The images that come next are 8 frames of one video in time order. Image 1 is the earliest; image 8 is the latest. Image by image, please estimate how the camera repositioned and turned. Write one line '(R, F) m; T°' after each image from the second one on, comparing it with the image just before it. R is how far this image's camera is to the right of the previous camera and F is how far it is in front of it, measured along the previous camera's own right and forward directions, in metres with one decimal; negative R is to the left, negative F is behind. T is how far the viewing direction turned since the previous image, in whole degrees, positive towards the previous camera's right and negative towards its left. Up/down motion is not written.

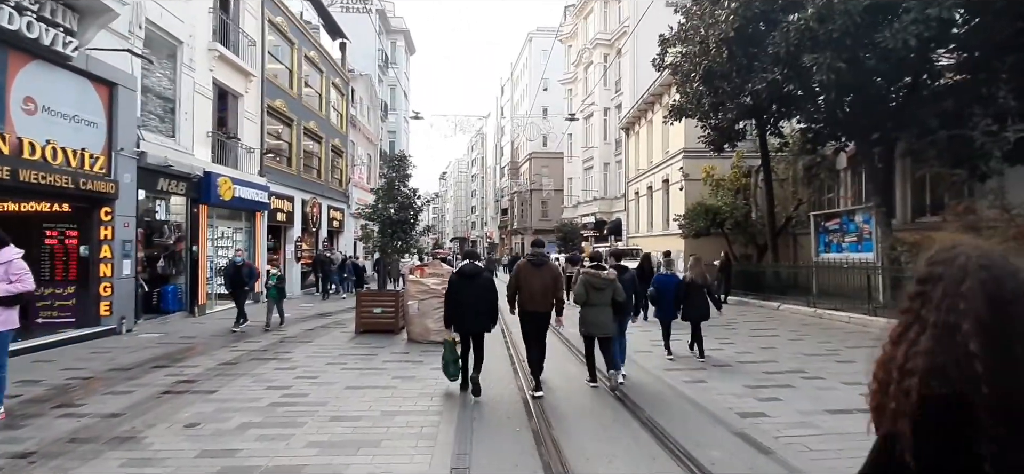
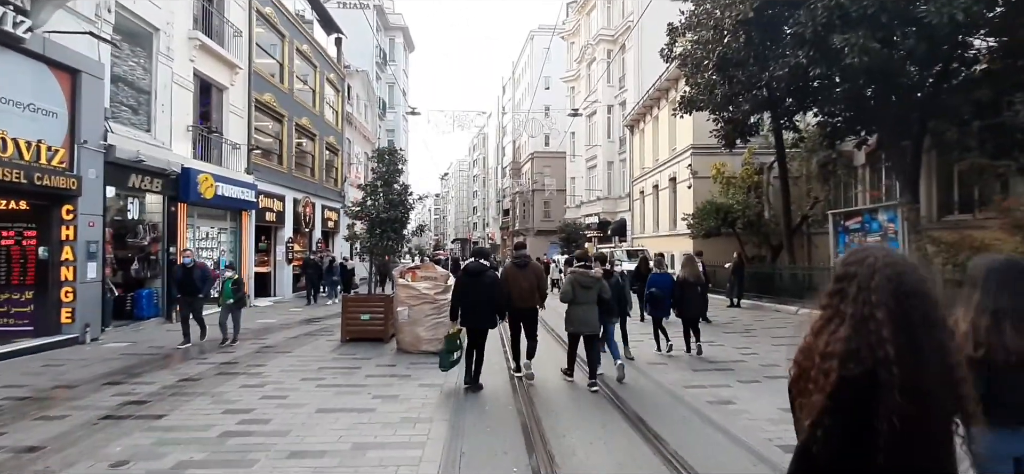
(+0.1, +1.1) m; 0°
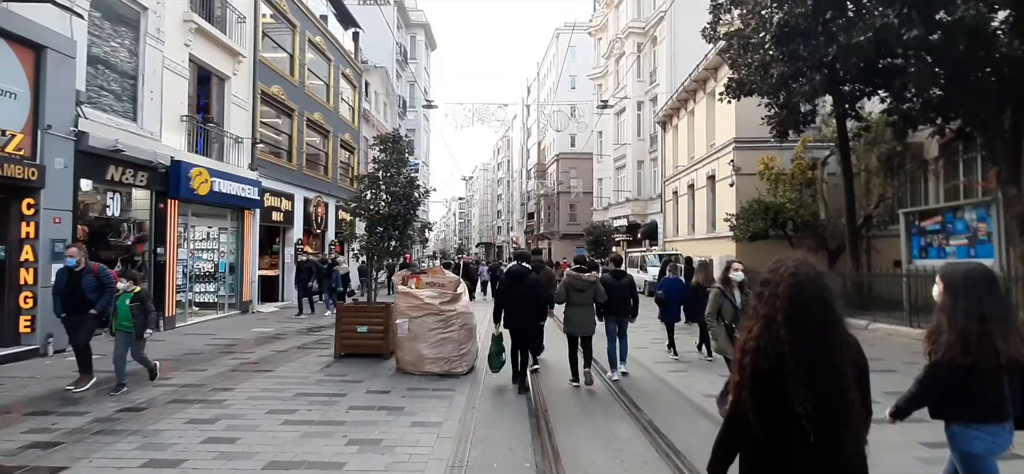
(+0.1, +1.8) m; -3°
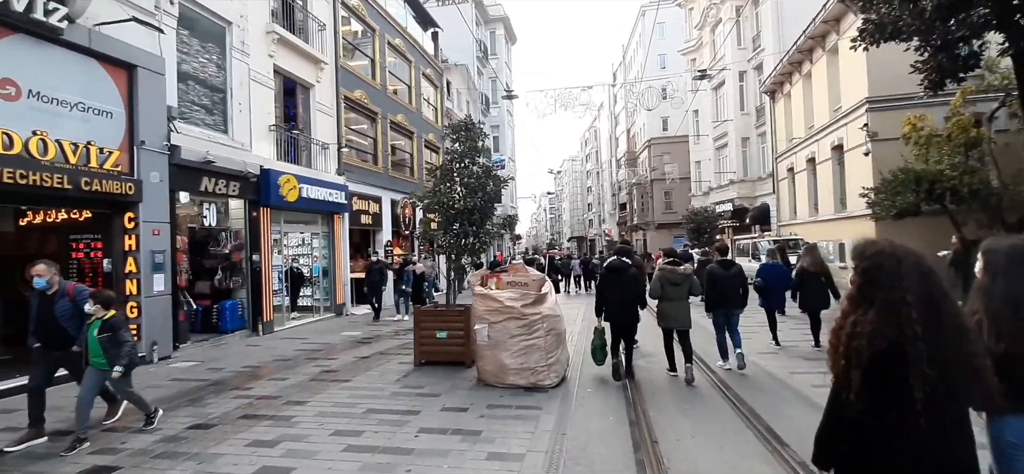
(0.0, +1.3) m; -11°
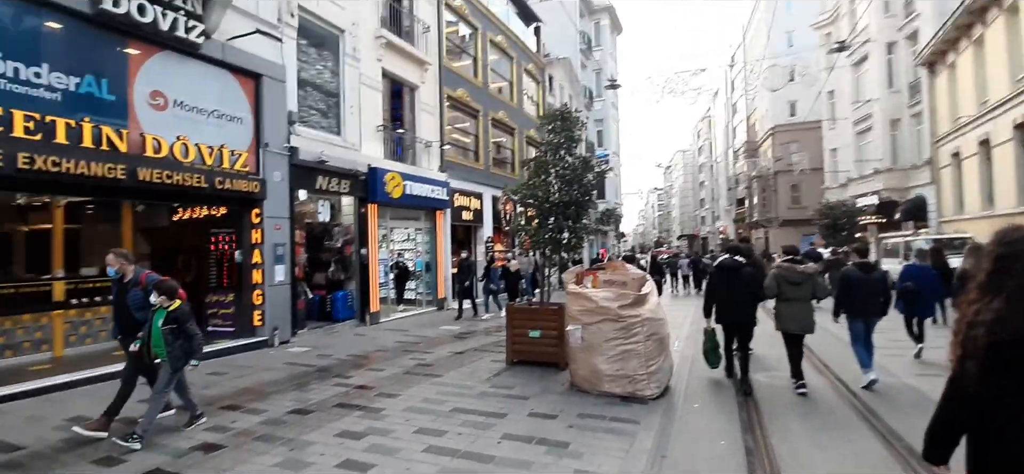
(+0.1, +0.5) m; -12°
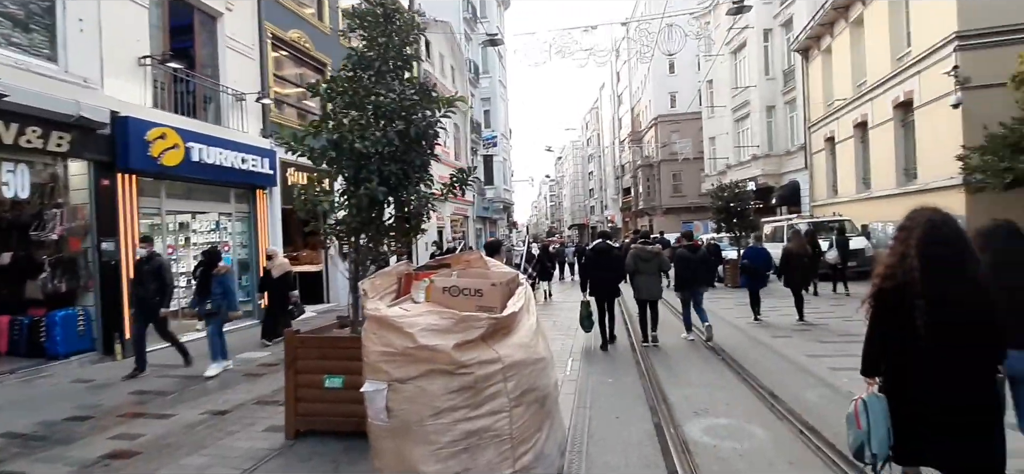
(+1.2, +3.5) m; +12°
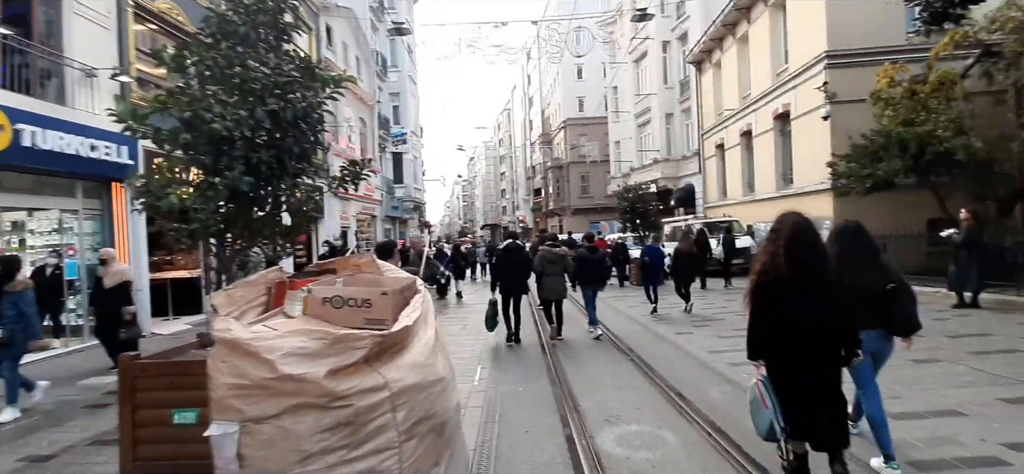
(+0.1, +0.5) m; +10°
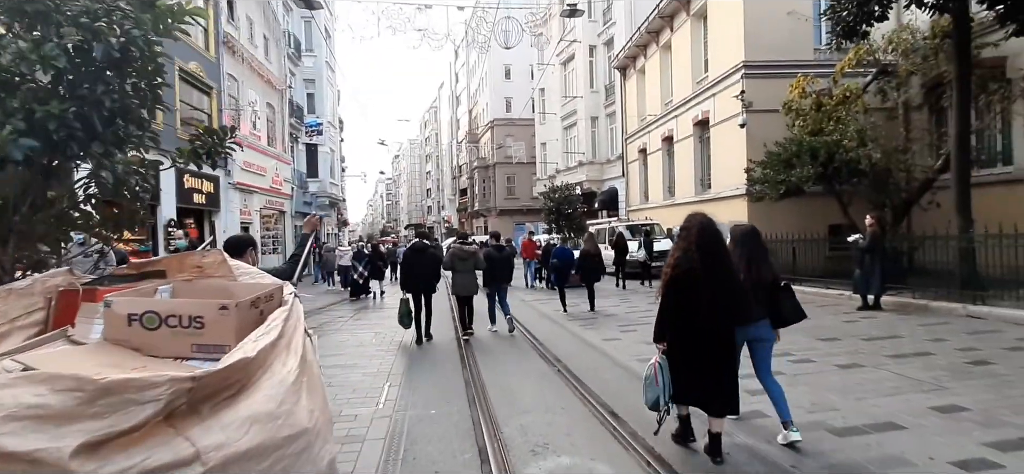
(+0.1, +0.9) m; +9°
